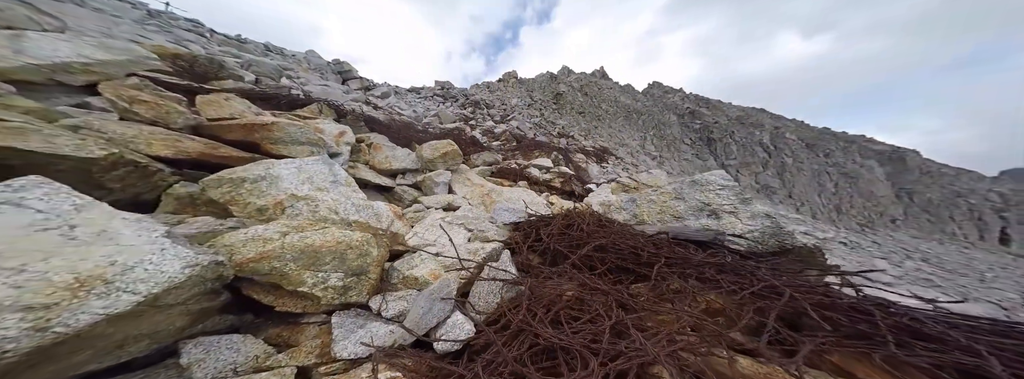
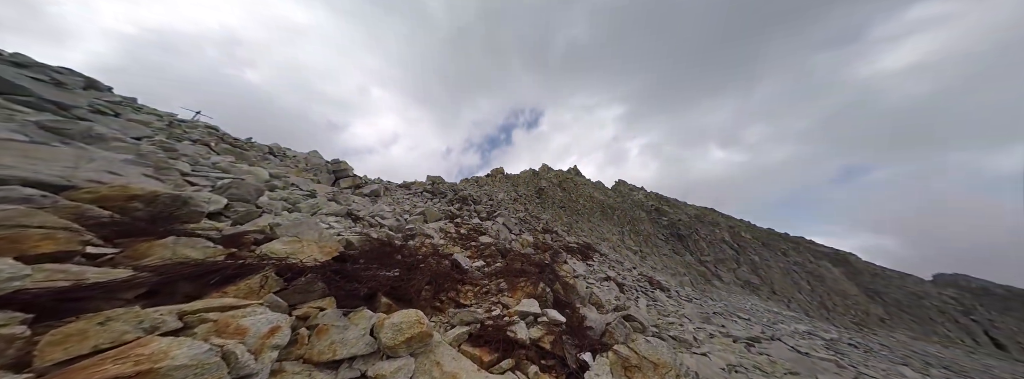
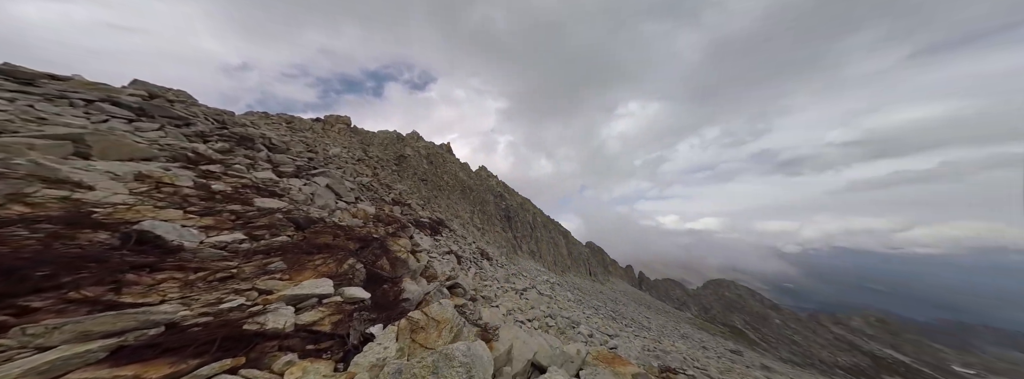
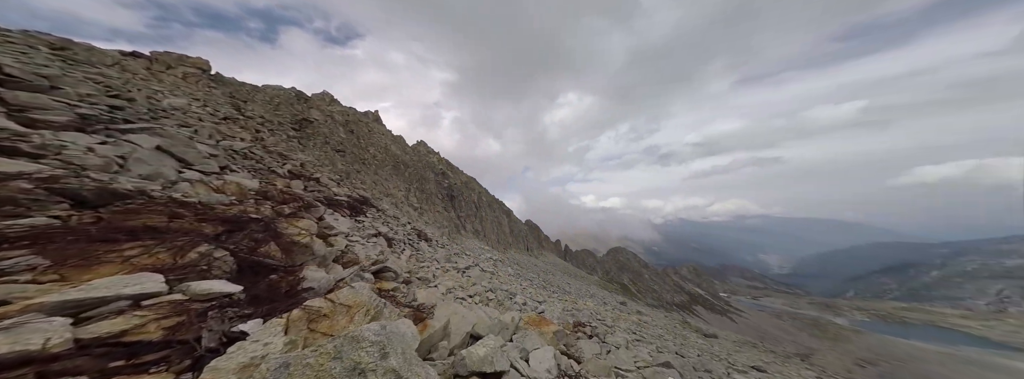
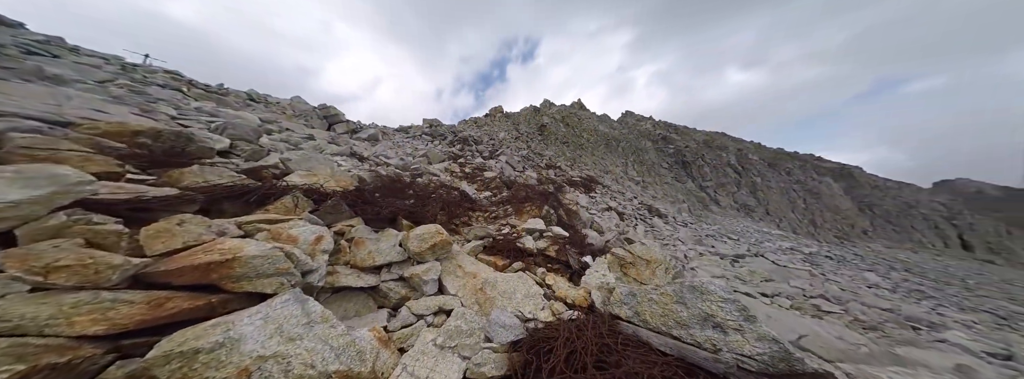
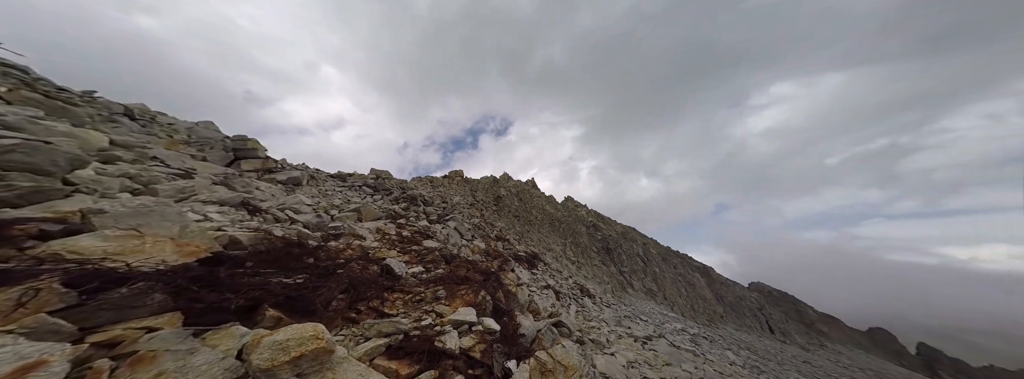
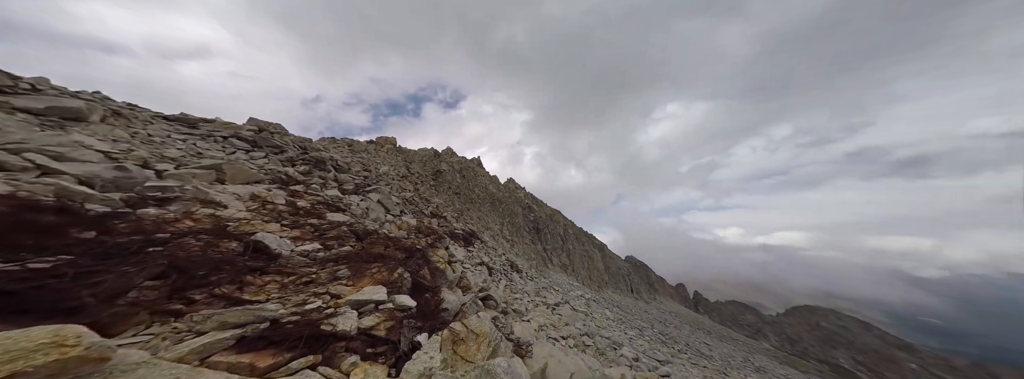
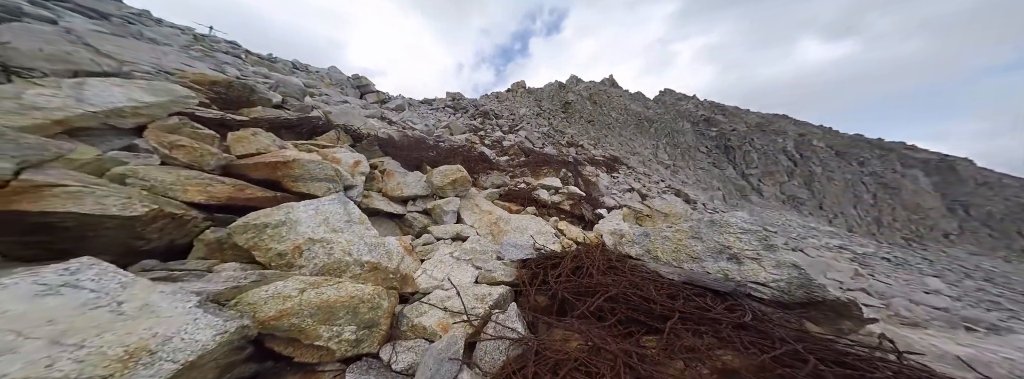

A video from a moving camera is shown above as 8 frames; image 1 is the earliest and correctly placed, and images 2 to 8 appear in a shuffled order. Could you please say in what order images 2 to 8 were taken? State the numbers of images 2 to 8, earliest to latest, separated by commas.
8, 5, 2, 6, 7, 3, 4
